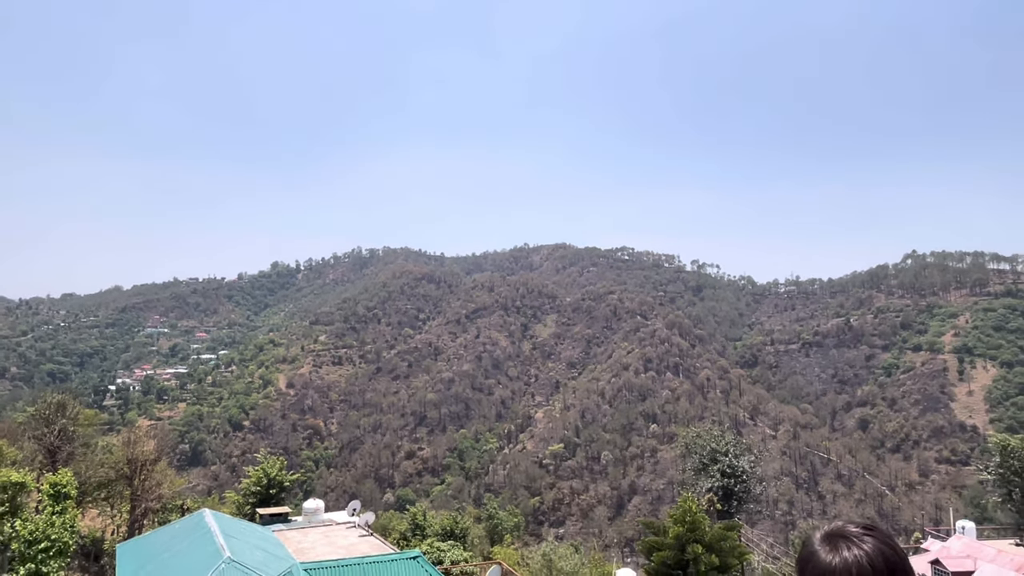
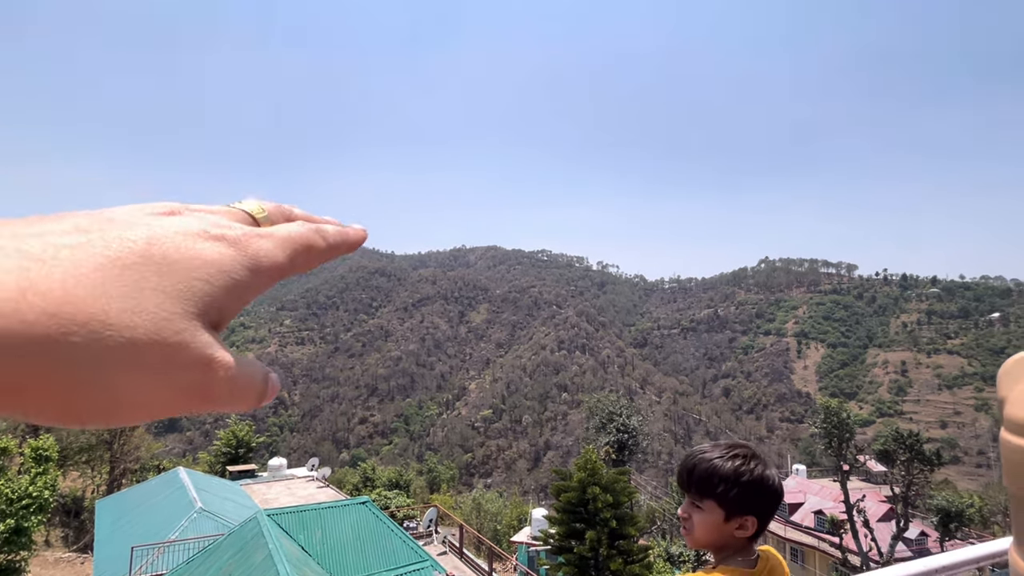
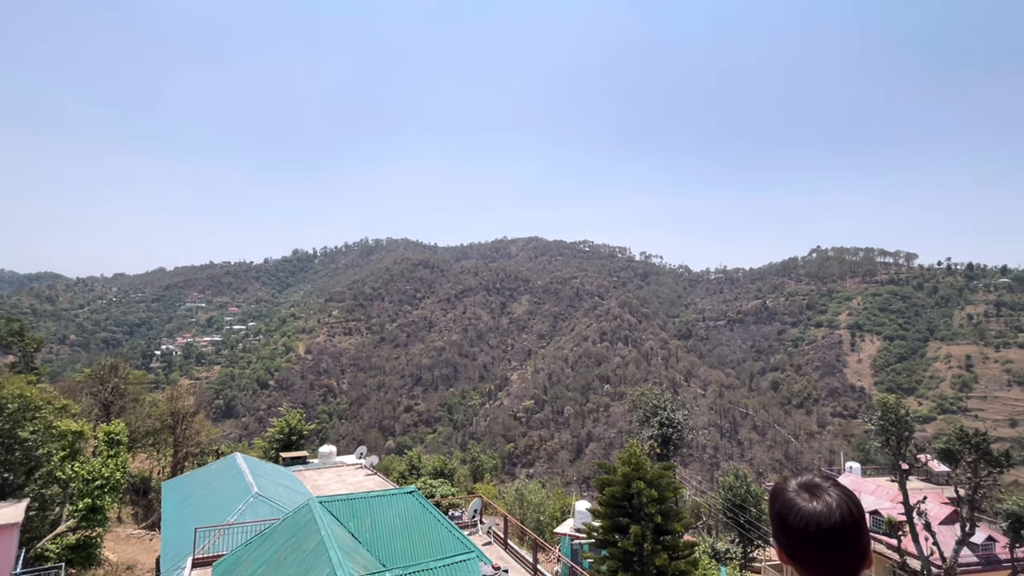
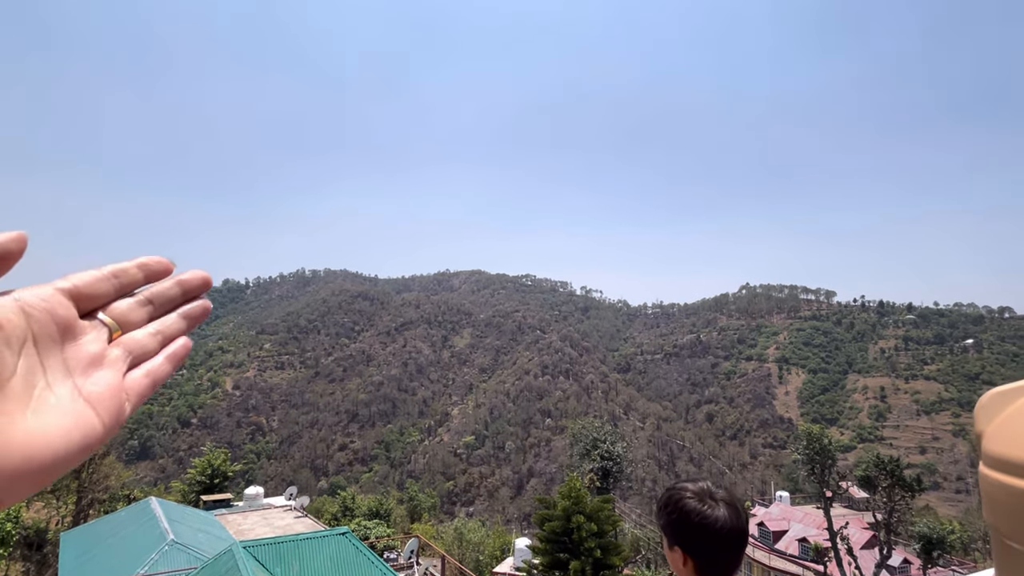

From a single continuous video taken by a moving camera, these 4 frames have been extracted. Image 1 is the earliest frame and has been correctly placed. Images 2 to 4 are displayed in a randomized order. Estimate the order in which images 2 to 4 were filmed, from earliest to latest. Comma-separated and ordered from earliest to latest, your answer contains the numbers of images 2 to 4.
3, 2, 4
